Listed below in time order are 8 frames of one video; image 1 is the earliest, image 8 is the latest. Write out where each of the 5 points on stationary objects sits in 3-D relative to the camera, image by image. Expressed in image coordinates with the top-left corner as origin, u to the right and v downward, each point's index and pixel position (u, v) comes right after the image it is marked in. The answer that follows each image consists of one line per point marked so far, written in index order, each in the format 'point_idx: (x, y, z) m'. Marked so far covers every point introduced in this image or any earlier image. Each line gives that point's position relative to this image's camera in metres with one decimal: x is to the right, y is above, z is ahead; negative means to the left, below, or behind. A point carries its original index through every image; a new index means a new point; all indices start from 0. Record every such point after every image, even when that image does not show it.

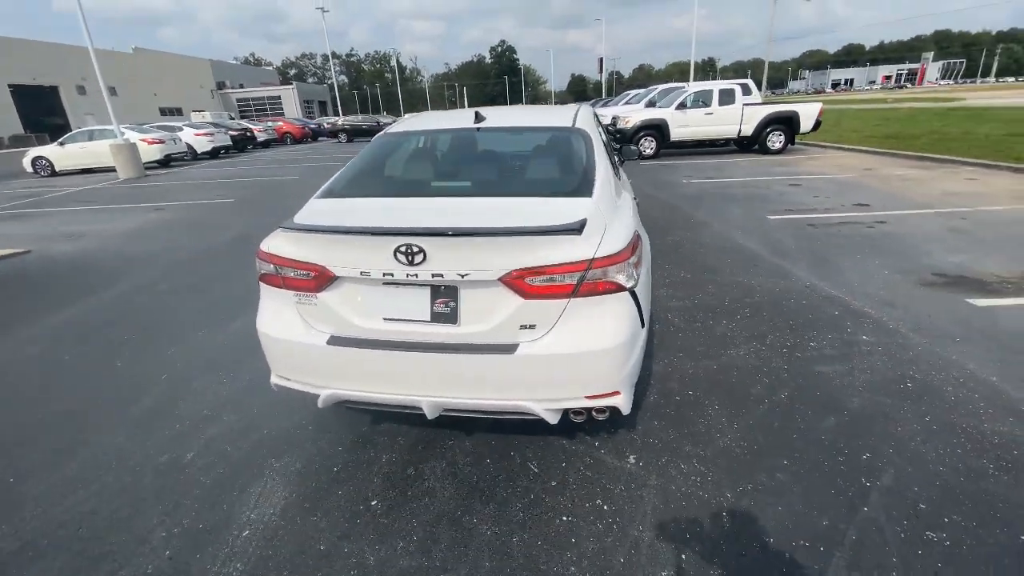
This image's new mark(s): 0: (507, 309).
0: (0.0, -0.1, +2.2) m
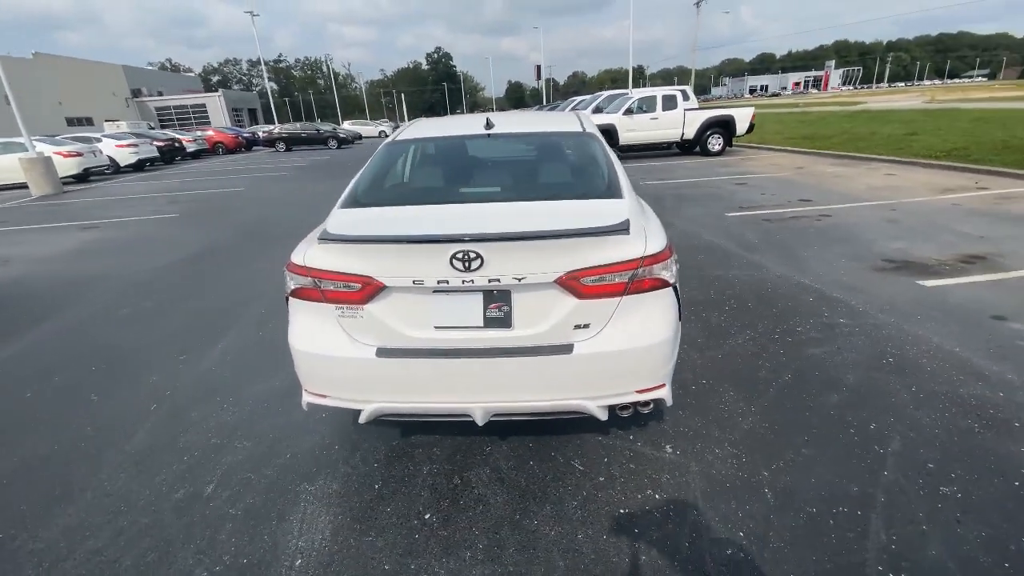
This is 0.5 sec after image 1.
0: (+0.2, -0.1, +2.2) m
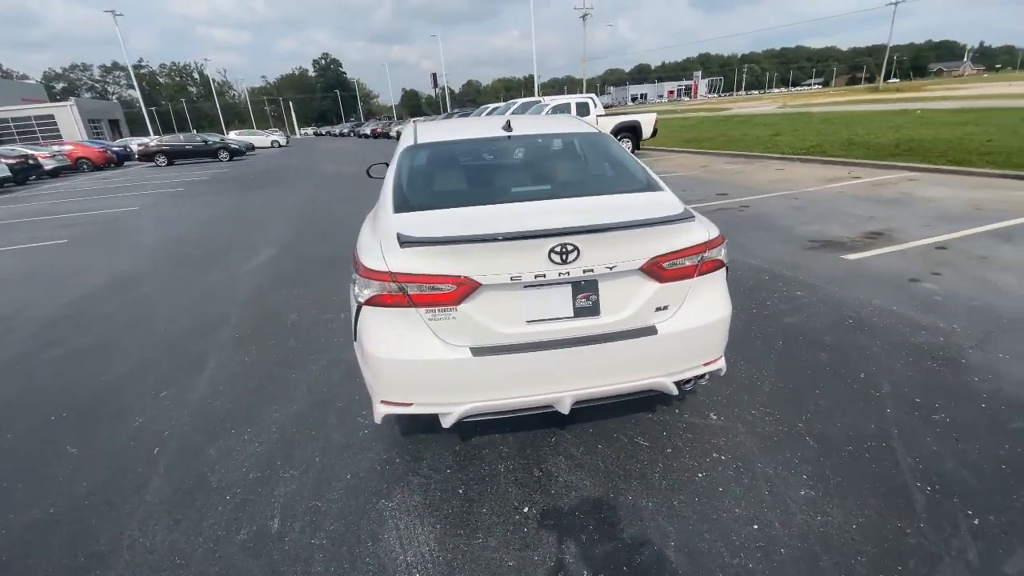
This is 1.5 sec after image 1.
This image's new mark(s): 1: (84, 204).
0: (+0.7, 0.0, +2.4) m
1: (-10.6, +2.1, +12.0) m
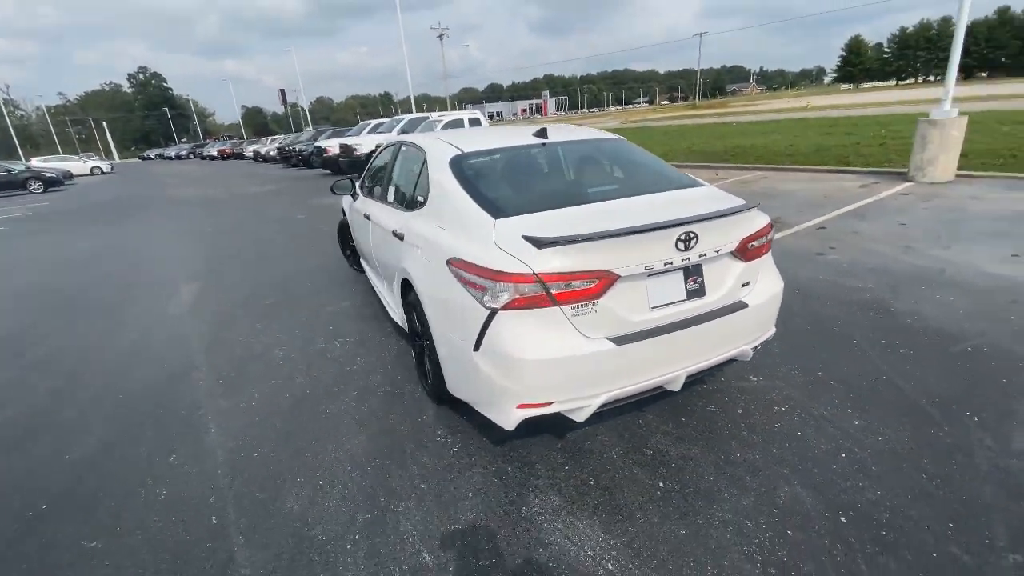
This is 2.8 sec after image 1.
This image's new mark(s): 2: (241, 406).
0: (+1.3, +0.1, +2.8) m
1: (-12.2, +0.6, +9.0) m
2: (-2.0, -0.9, +3.6) m
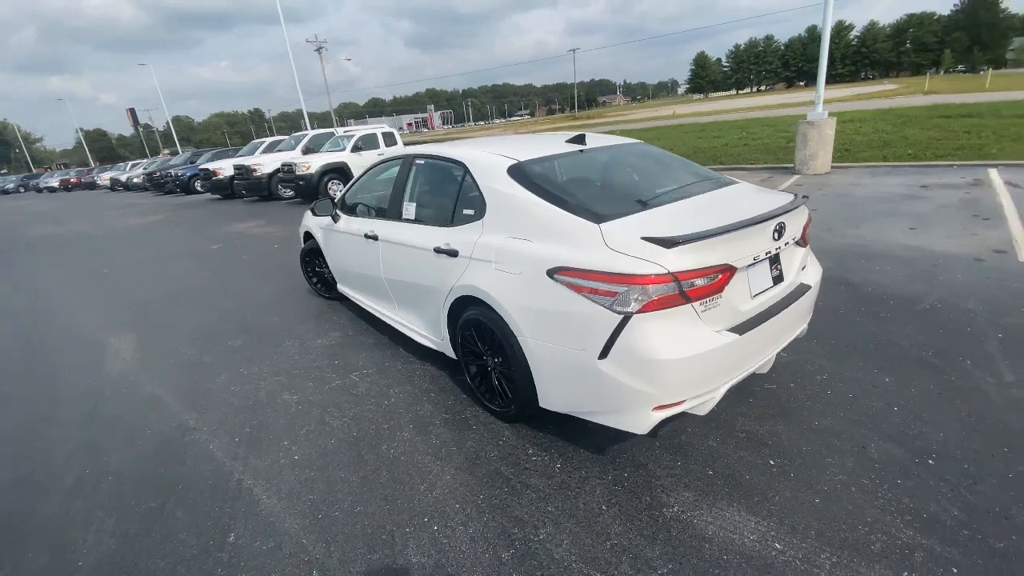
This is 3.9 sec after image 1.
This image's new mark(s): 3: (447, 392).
0: (+1.8, +0.2, +3.0) m
1: (-12.7, -0.9, +6.2) m
2: (-1.5, -1.1, +3.1) m
3: (-0.5, -0.8, +3.7) m
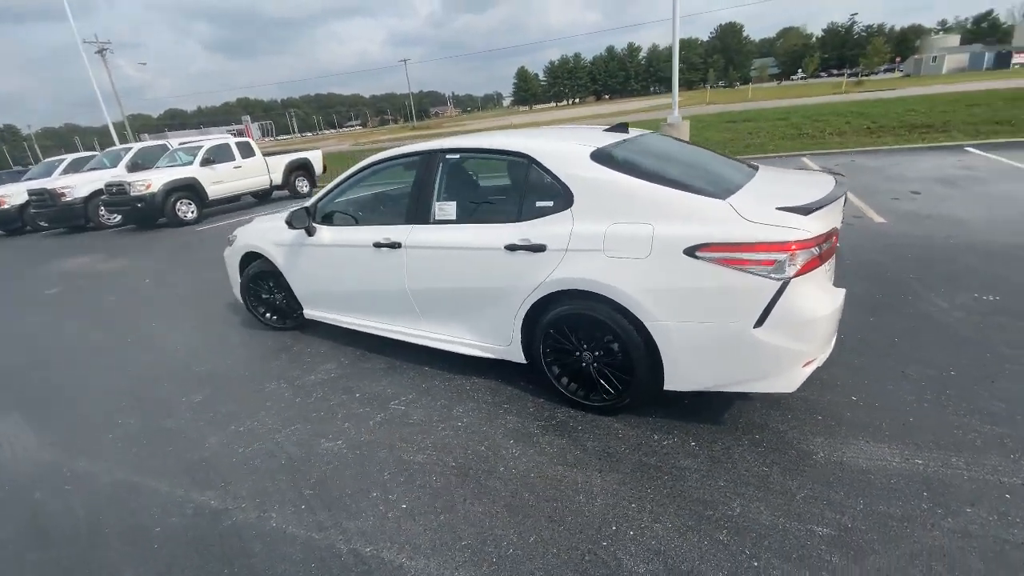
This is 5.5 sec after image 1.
0: (+2.3, +0.5, +3.5) m
1: (-12.2, -2.4, +2.0) m
2: (-0.7, -1.2, +2.6) m
3: (+0.1, -0.8, +3.5) m
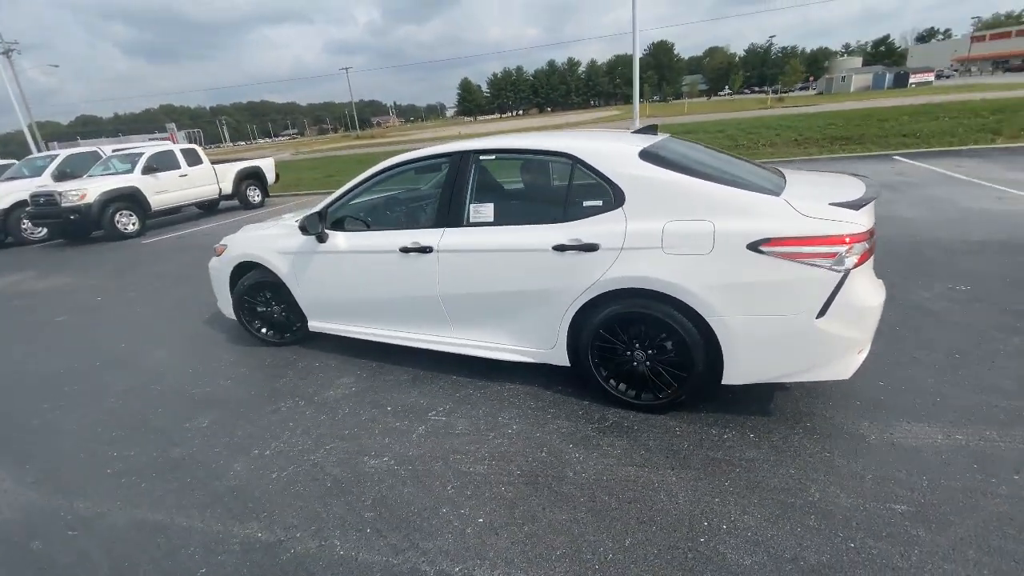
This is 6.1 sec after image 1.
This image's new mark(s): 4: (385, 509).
0: (+2.6, +0.5, +3.7) m
1: (-11.6, -2.8, +0.5) m
2: (-0.2, -1.2, +2.5) m
3: (+0.4, -0.8, +3.4) m
4: (-0.7, -1.2, +2.6) m
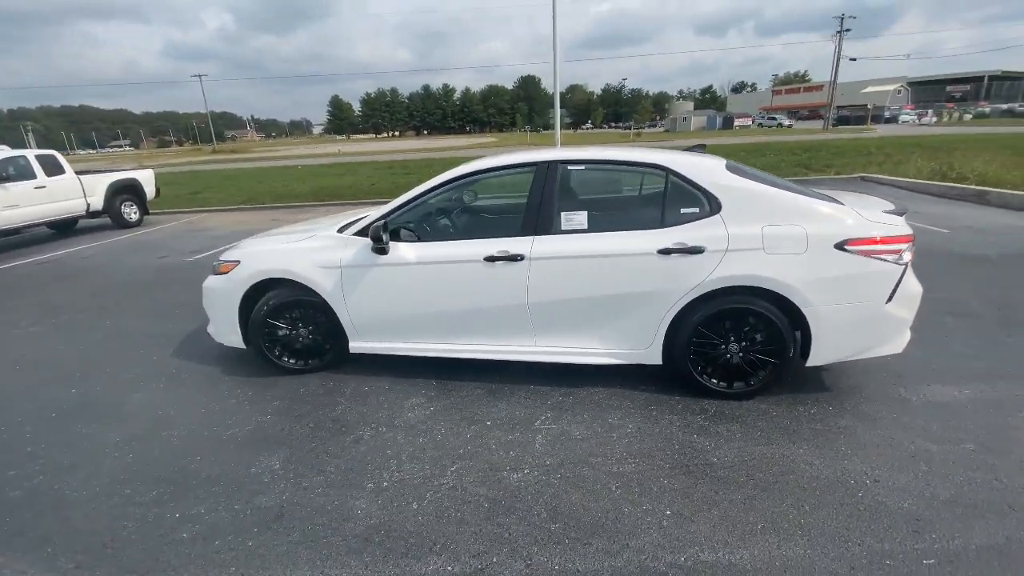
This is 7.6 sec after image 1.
0: (+3.0, +0.6, +4.6) m
1: (-9.6, -3.0, -2.5) m
2: (+0.8, -1.2, +2.5) m
3: (+1.1, -0.8, +3.6) m
4: (+0.3, -1.2, +2.6) m
